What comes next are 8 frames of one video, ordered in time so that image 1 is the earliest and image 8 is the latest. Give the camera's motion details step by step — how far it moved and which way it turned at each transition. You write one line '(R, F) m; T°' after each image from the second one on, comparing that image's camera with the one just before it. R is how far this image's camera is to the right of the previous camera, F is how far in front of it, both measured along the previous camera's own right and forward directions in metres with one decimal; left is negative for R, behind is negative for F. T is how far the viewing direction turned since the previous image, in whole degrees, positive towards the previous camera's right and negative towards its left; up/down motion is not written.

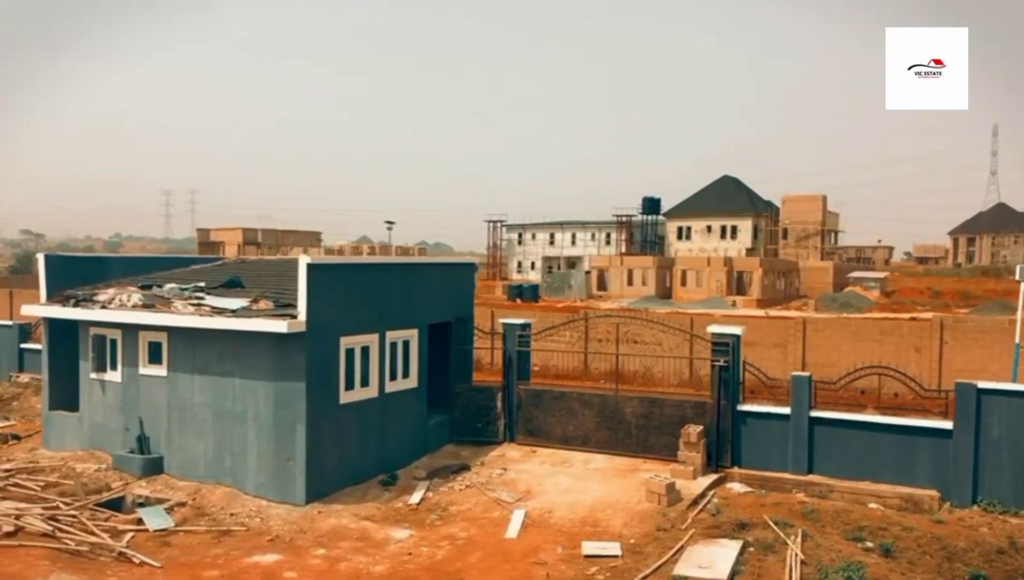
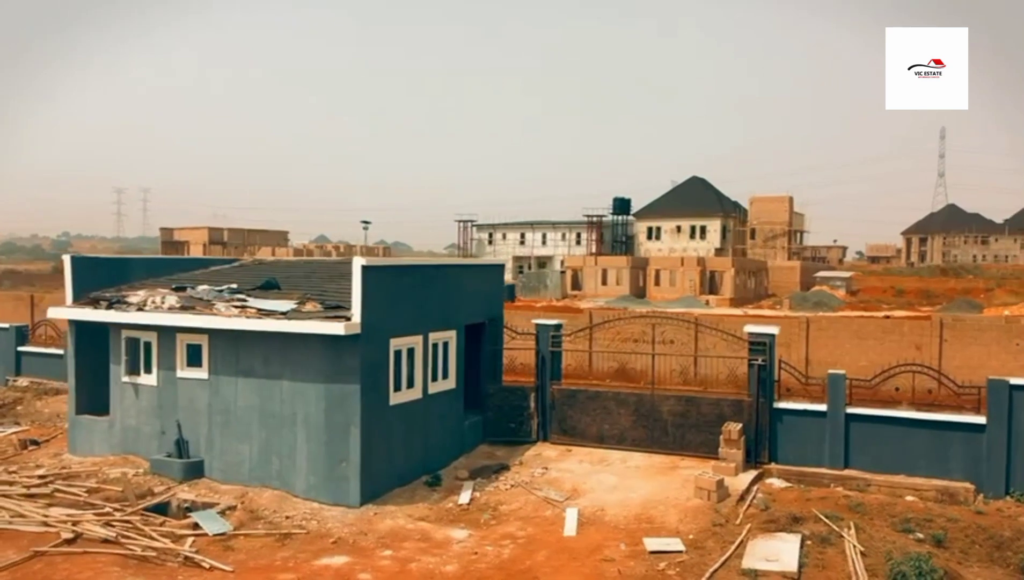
(-1.4, -0.1) m; +3°
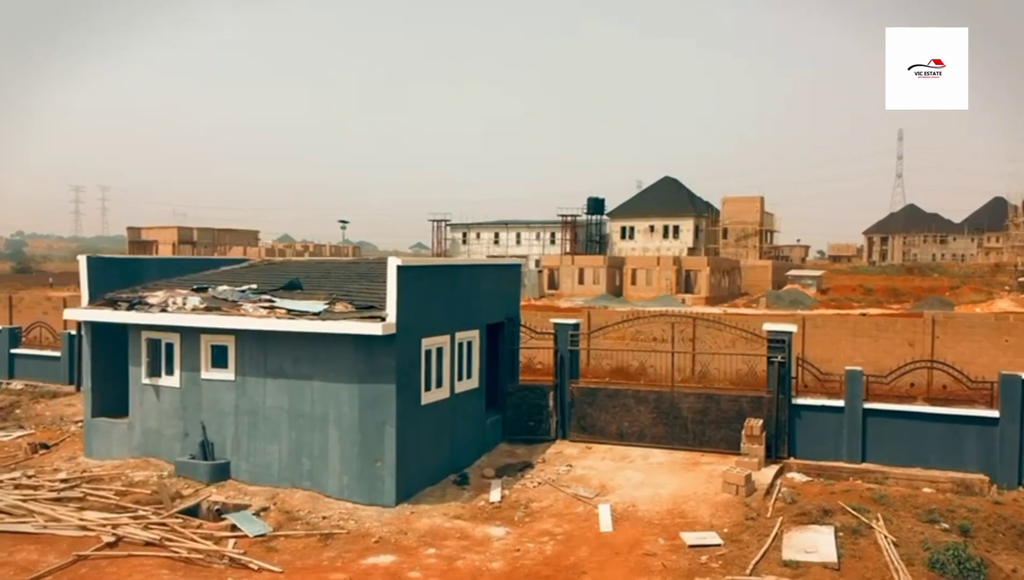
(-1.0, -0.1) m; +3°
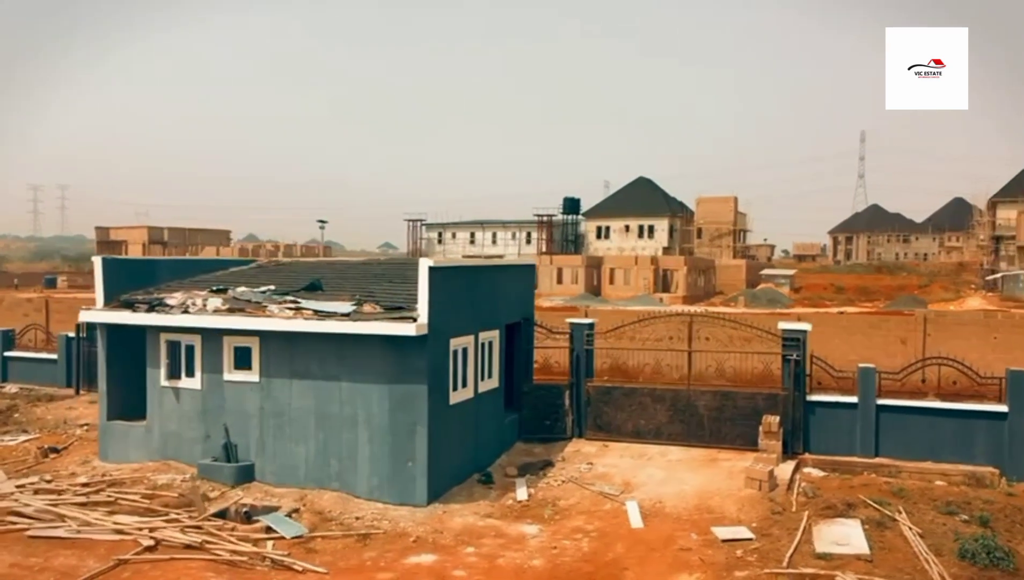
(-1.0, -0.1) m; +2°
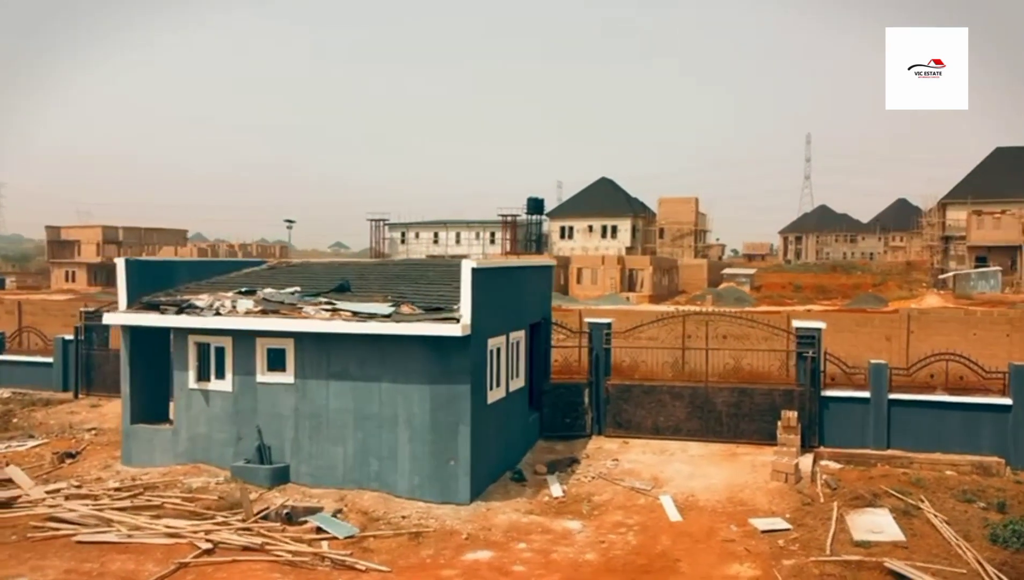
(-1.4, -0.2) m; +4°
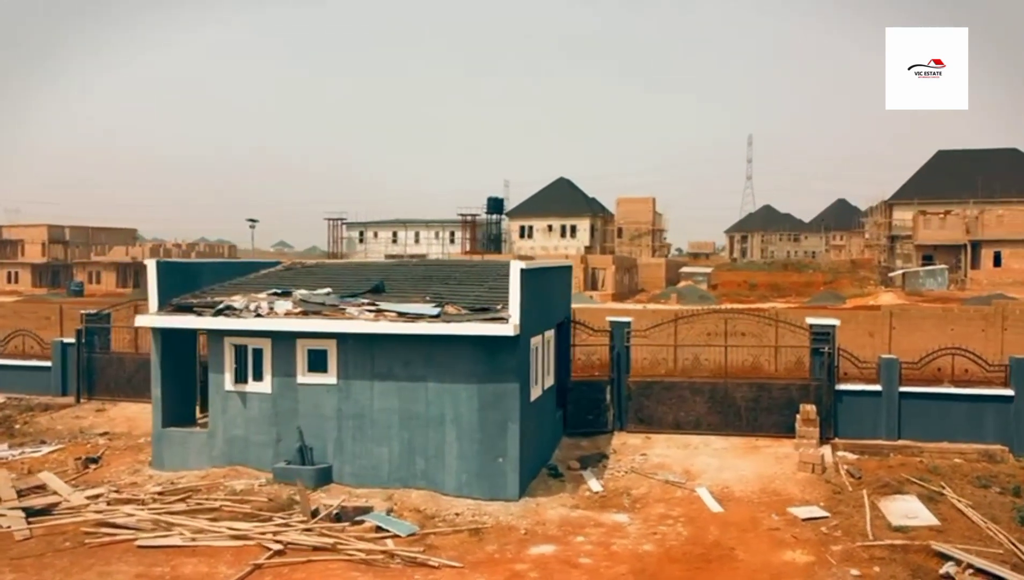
(-1.6, -0.2) m; +4°
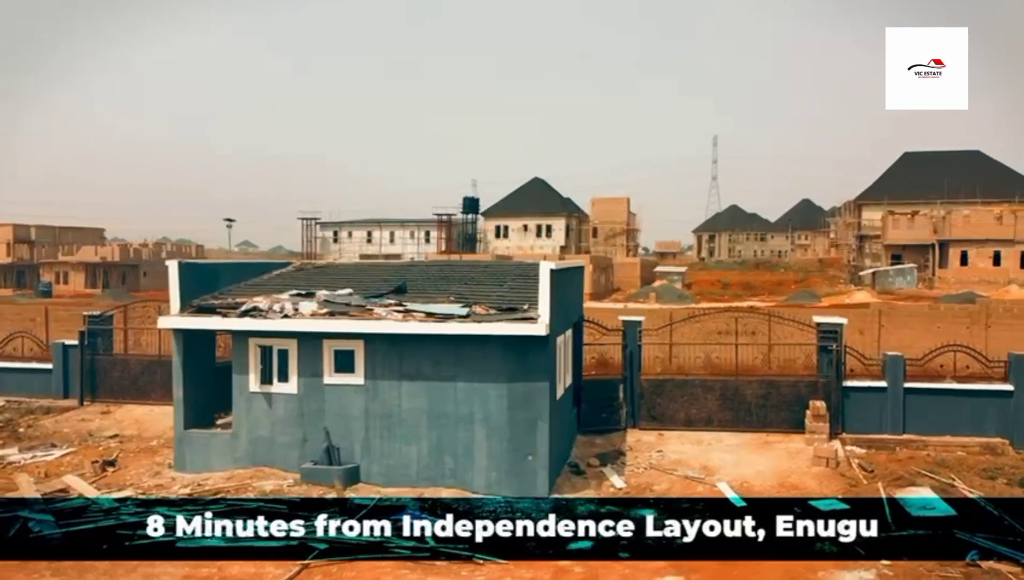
(-1.0, -0.2) m; +3°
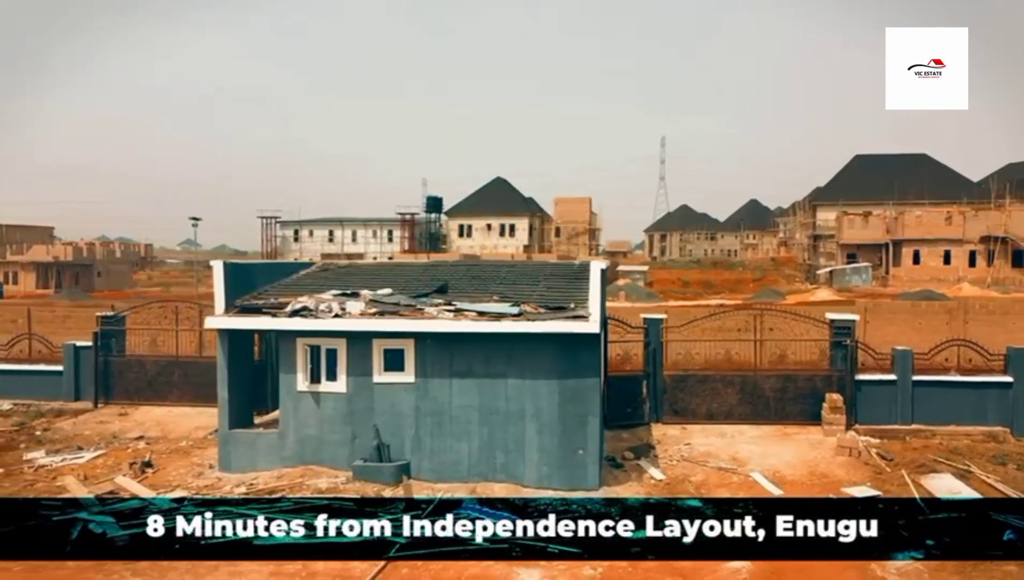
(-1.7, -0.3) m; +4°
